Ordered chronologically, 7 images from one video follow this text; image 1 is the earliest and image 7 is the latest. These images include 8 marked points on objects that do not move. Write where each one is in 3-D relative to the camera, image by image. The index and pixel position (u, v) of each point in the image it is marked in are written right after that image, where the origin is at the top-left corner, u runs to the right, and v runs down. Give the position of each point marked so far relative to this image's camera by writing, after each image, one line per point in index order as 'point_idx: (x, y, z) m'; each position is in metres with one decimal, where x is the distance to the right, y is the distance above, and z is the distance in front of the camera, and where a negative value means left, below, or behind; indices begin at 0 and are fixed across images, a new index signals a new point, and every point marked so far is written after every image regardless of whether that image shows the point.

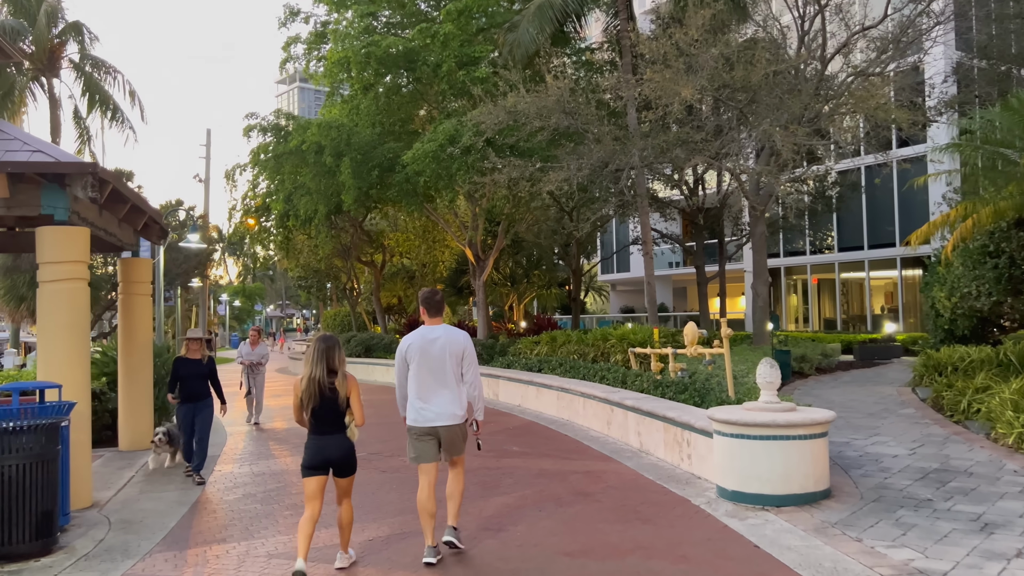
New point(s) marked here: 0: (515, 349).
0: (+0.1, -1.3, +17.2) m
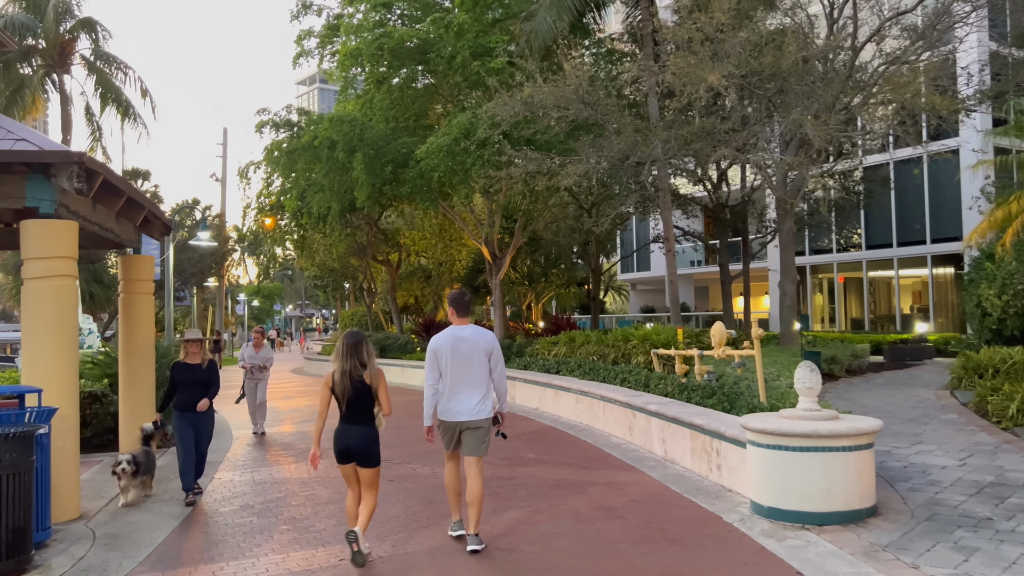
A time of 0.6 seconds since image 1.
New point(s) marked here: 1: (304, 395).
0: (+0.4, -1.3, +16.6) m
1: (-5.0, -2.6, +19.3) m
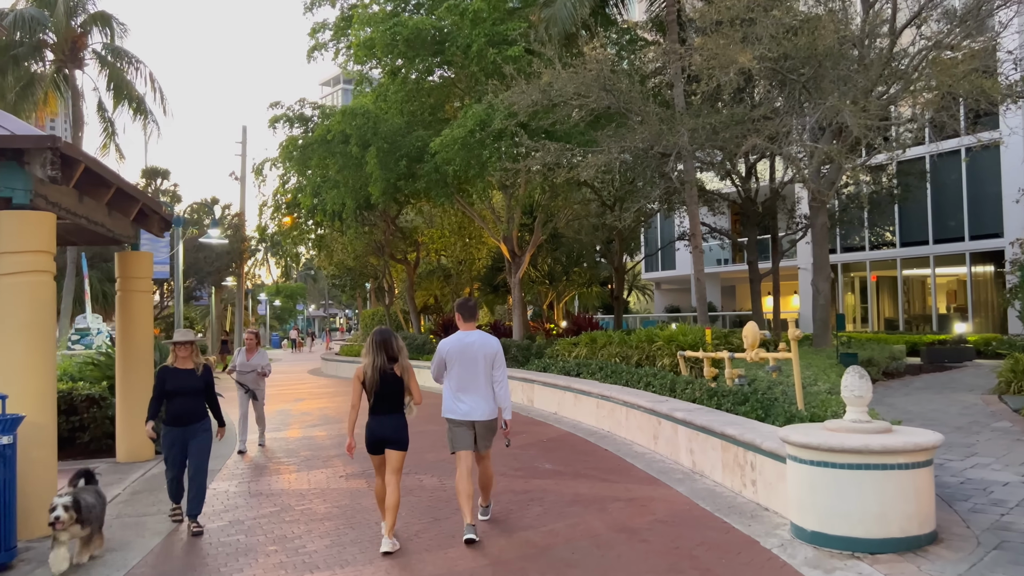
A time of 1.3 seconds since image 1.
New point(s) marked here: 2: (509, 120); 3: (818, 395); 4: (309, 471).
0: (+0.8, -1.3, +15.9) m
1: (-4.6, -2.6, +18.7) m
2: (-0.1, +3.0, +14.1) m
3: (+3.3, -1.2, +8.6) m
4: (-2.3, -2.1, +8.9) m
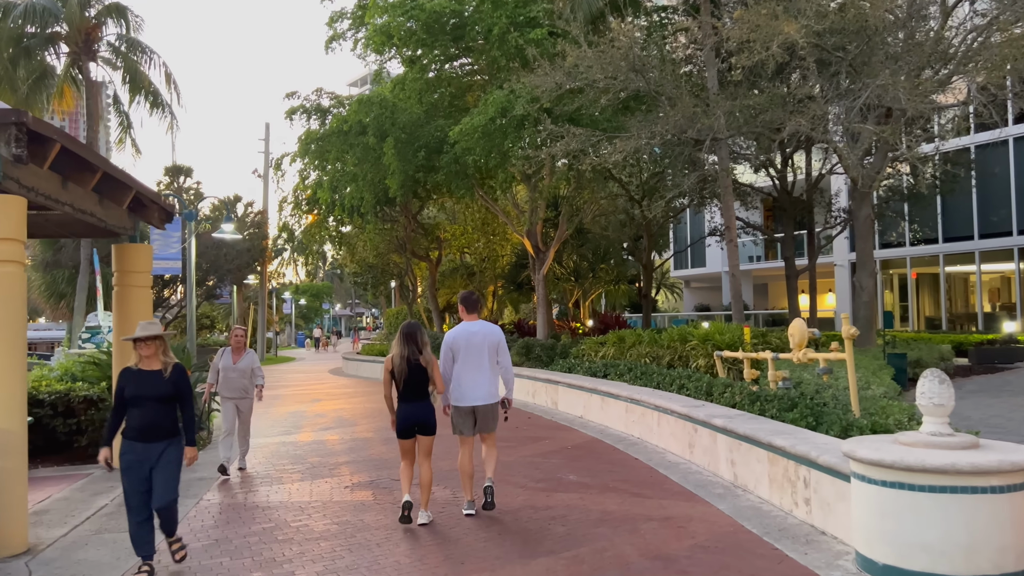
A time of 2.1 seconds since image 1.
0: (+1.3, -1.2, +15.1) m
1: (-4.0, -2.5, +18.1) m
2: (+0.3, +3.0, +13.3) m
3: (+3.5, -1.1, +7.7) m
4: (-2.1, -2.0, +8.2) m
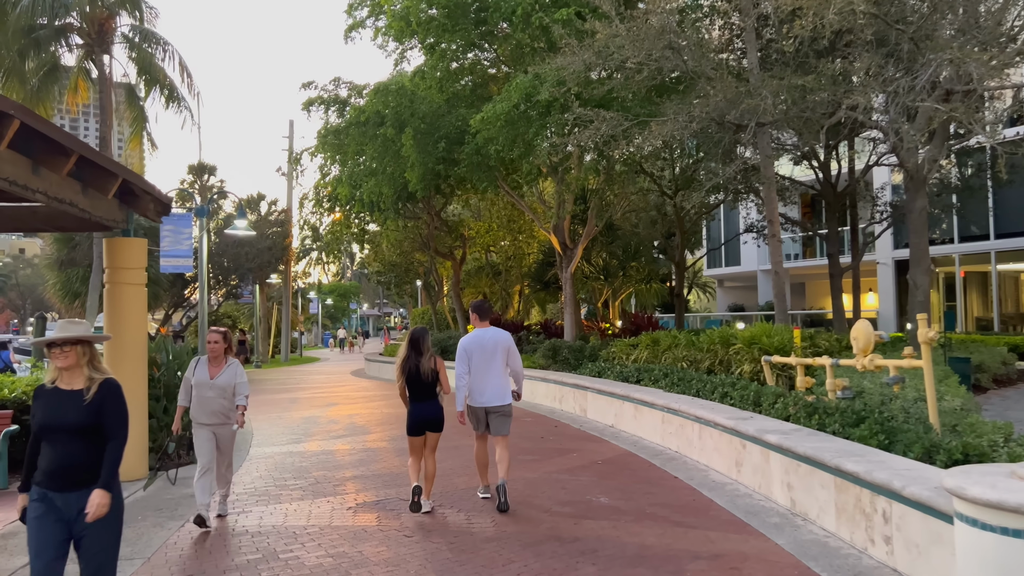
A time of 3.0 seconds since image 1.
0: (+1.7, -1.2, +14.2) m
1: (-3.5, -2.5, +17.3) m
2: (+0.7, +3.1, +12.3) m
3: (+3.7, -1.1, +6.7) m
4: (-1.8, -2.0, +7.4) m
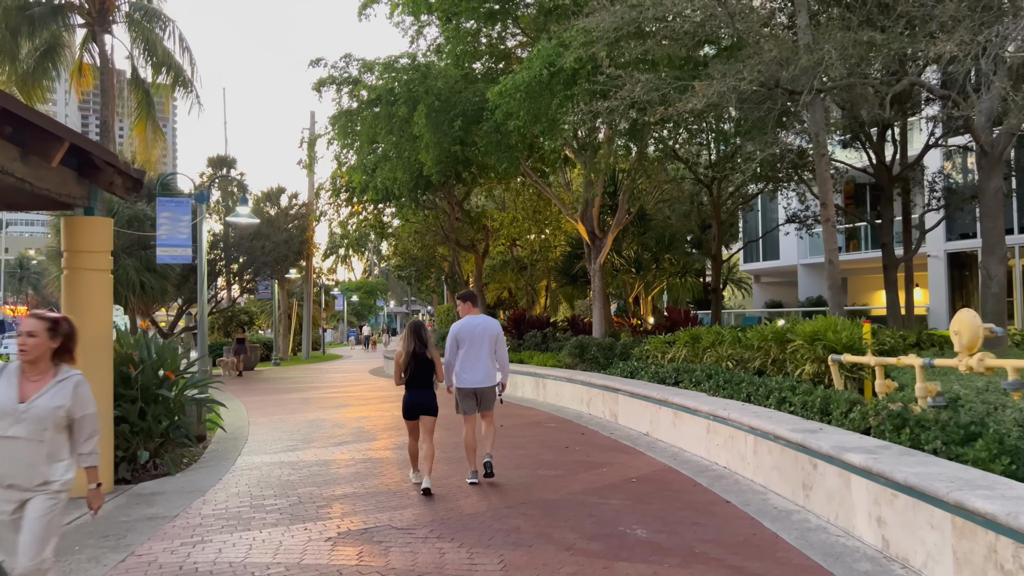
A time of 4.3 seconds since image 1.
0: (+2.1, -1.0, +12.8) m
1: (-3.0, -2.3, +16.1) m
2: (+1.0, +3.2, +11.0) m
3: (+3.8, -0.9, +5.3) m
4: (-1.7, -1.8, +6.2) m
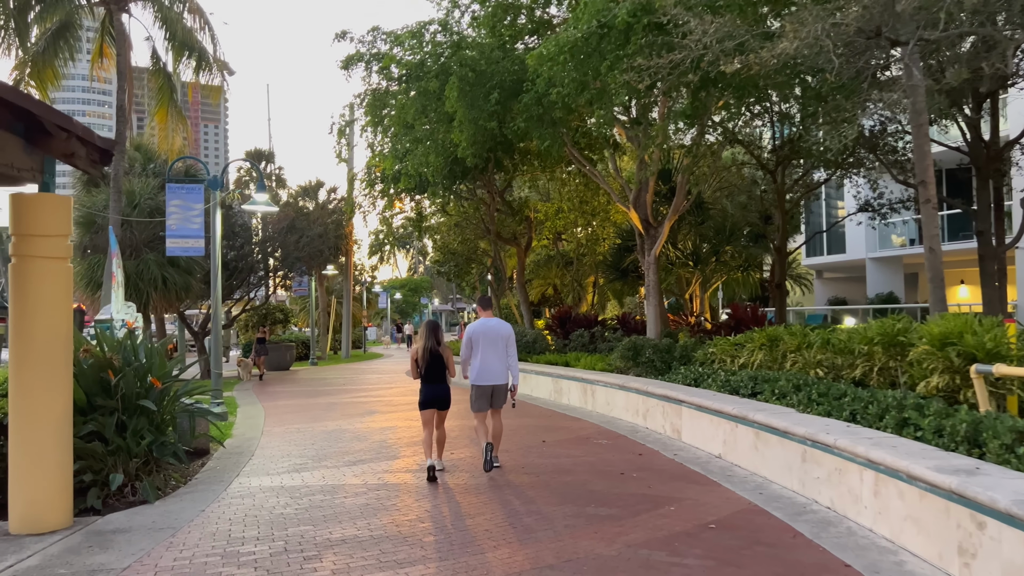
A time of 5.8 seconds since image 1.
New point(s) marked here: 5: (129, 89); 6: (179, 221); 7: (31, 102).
0: (+2.7, -0.9, +11.1) m
1: (-2.1, -2.2, +14.7) m
2: (+1.5, +3.3, +9.3) m
3: (+4.0, -0.9, +3.4) m
4: (-1.5, -1.8, +4.7) m
5: (-8.2, +4.3, +17.1) m
6: (-5.4, +1.1, +13.0) m
7: (-3.5, +1.3, +5.8) m
